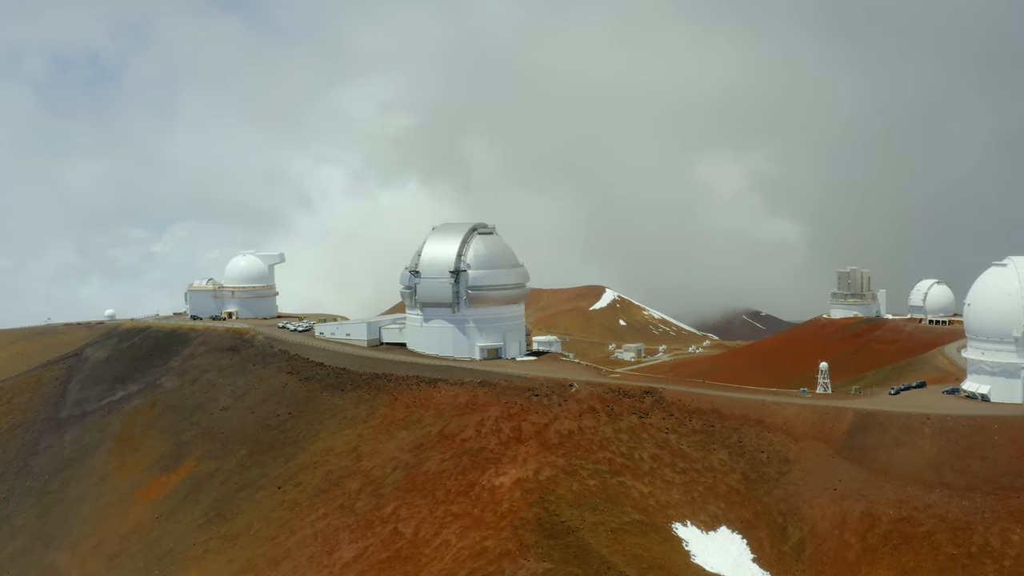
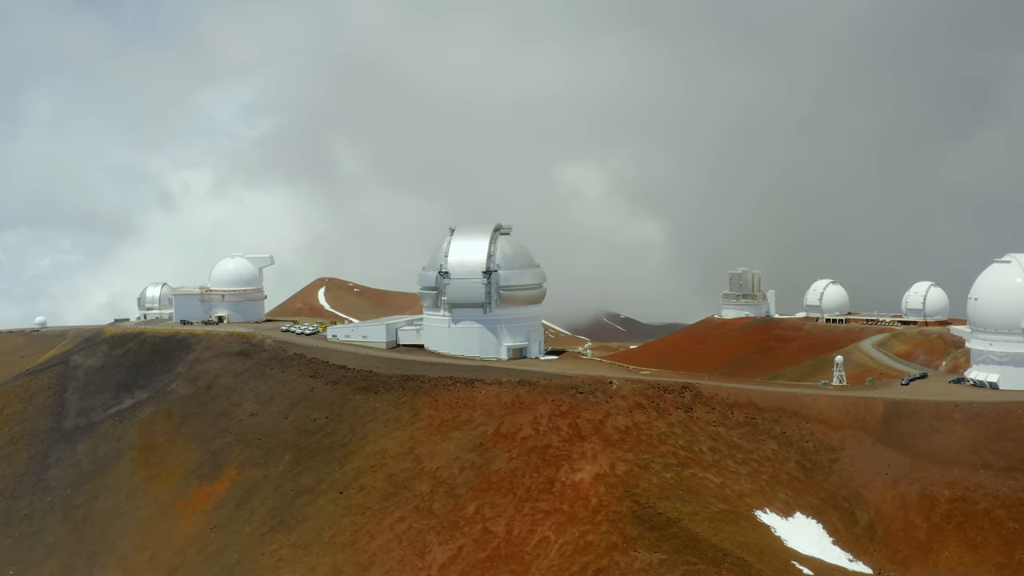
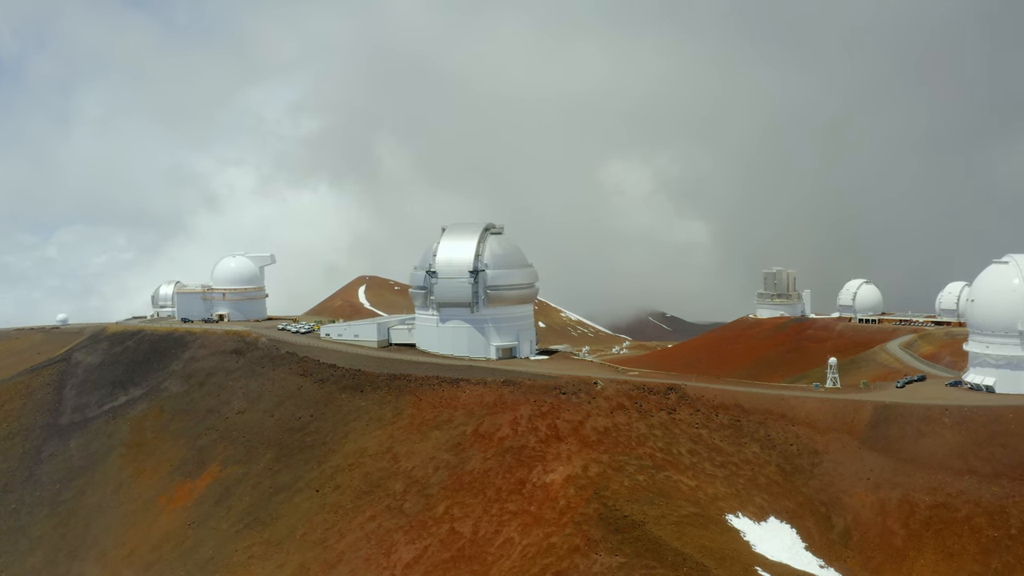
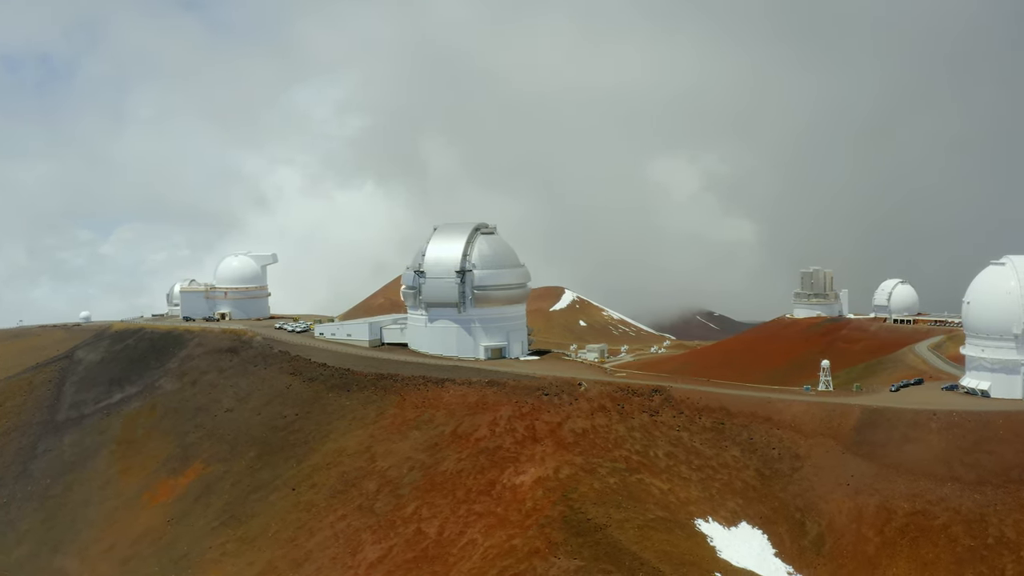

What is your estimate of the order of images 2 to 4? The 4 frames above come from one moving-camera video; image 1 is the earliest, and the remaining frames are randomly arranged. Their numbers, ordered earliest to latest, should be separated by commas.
4, 3, 2
